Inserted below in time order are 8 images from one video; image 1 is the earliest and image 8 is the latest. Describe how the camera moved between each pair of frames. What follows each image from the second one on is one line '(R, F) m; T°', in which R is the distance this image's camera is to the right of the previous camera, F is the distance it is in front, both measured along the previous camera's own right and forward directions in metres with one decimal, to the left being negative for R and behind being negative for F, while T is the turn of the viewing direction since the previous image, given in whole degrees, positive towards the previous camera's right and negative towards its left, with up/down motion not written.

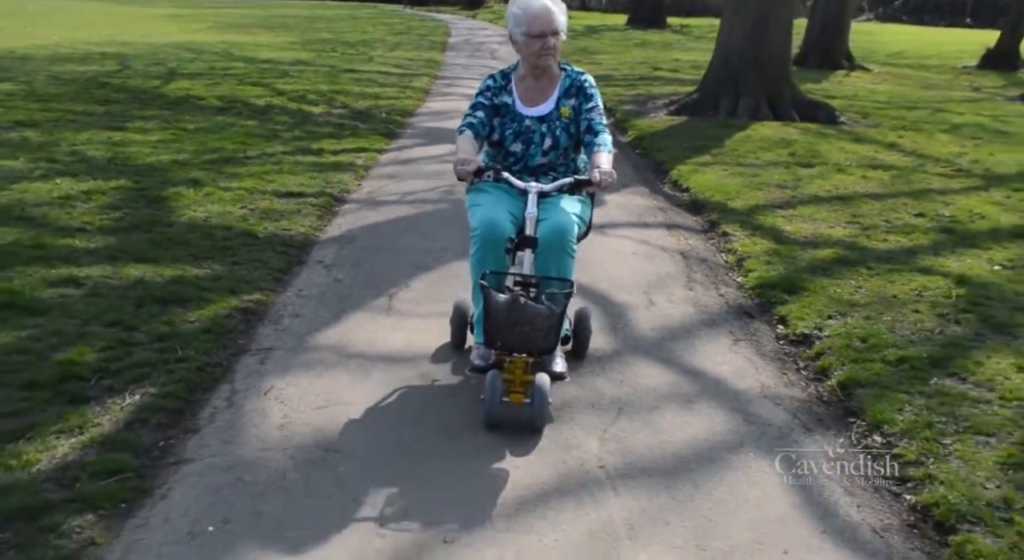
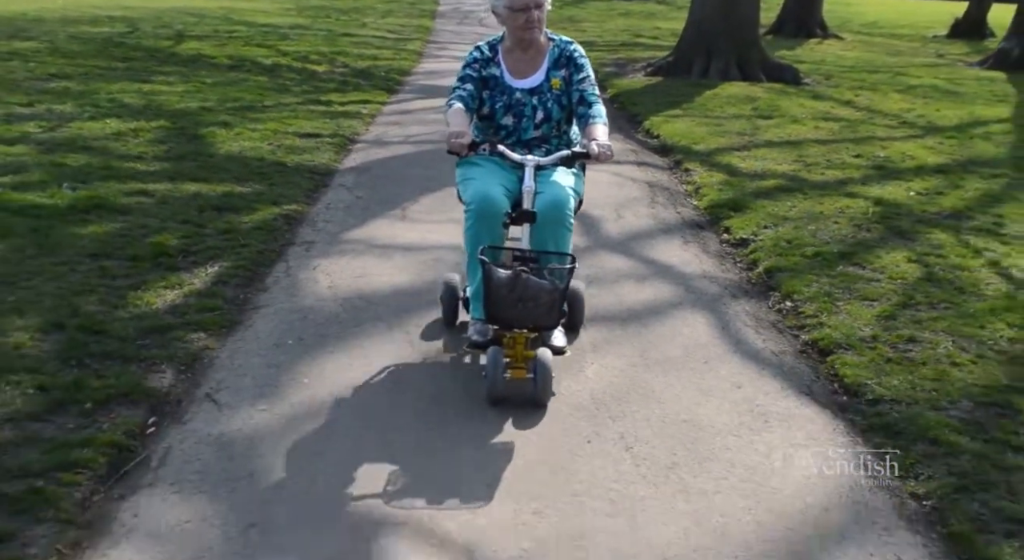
(0.0, -1.1) m; +1°
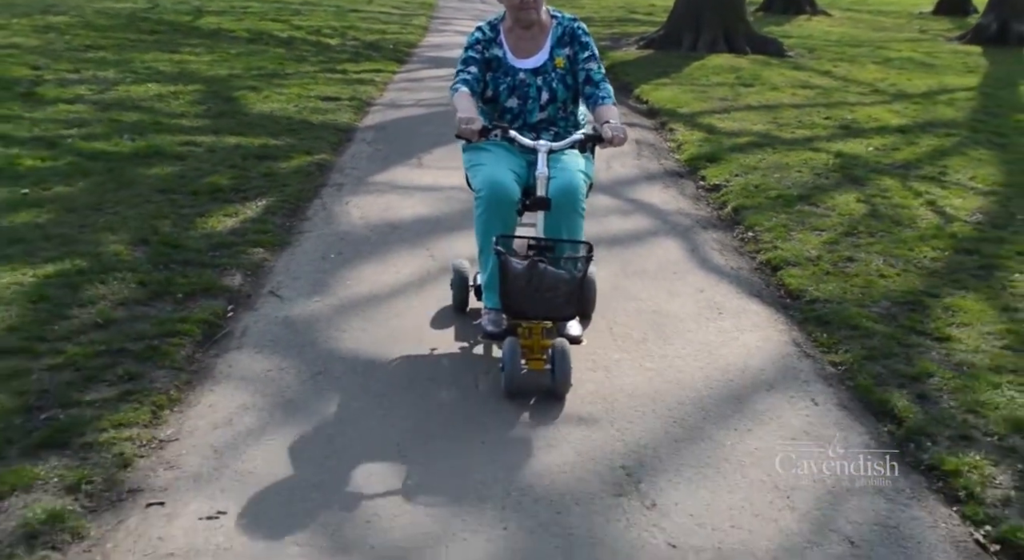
(0.0, -0.9) m; 0°
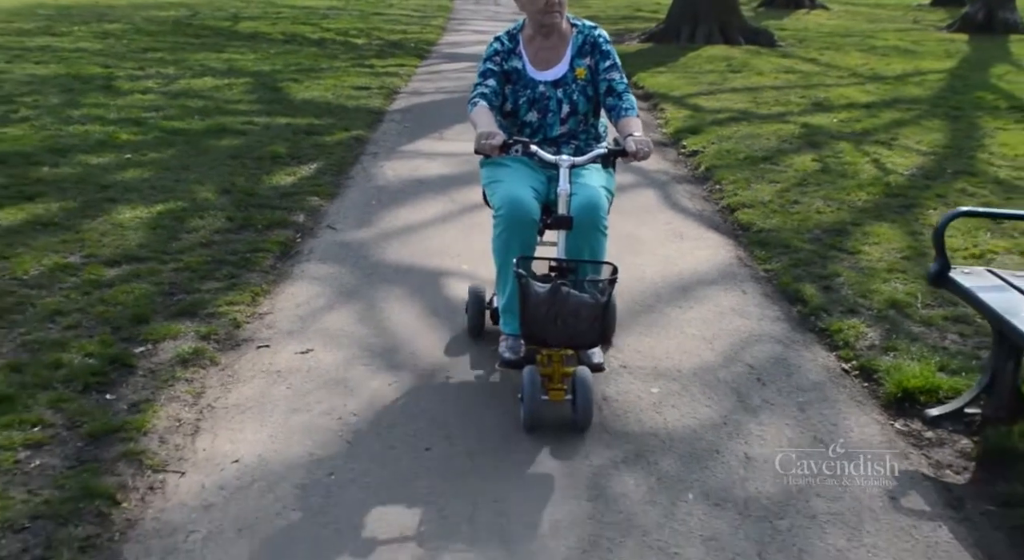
(+0.1, -1.2) m; -1°
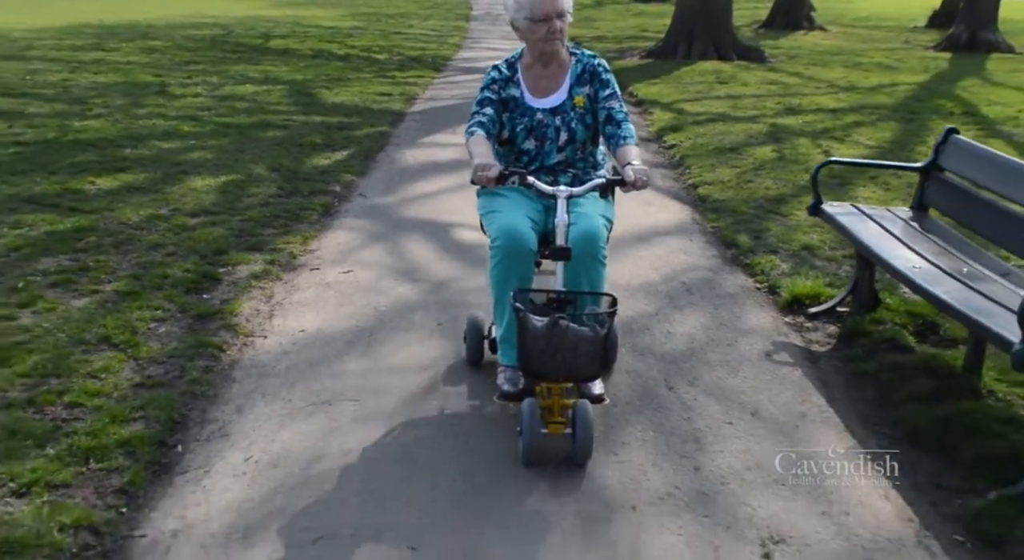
(+0.1, -1.2) m; -1°
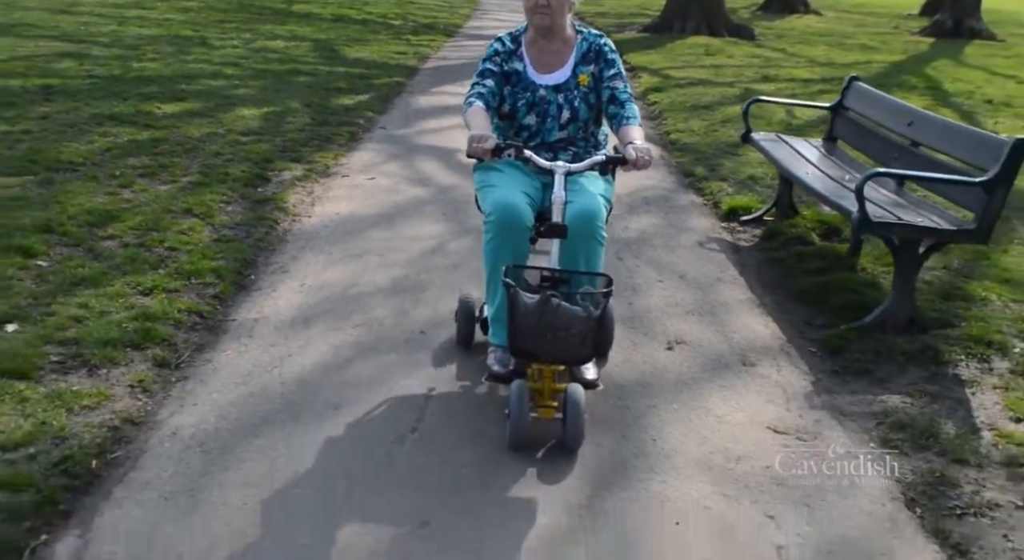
(+0.1, -1.2) m; 0°
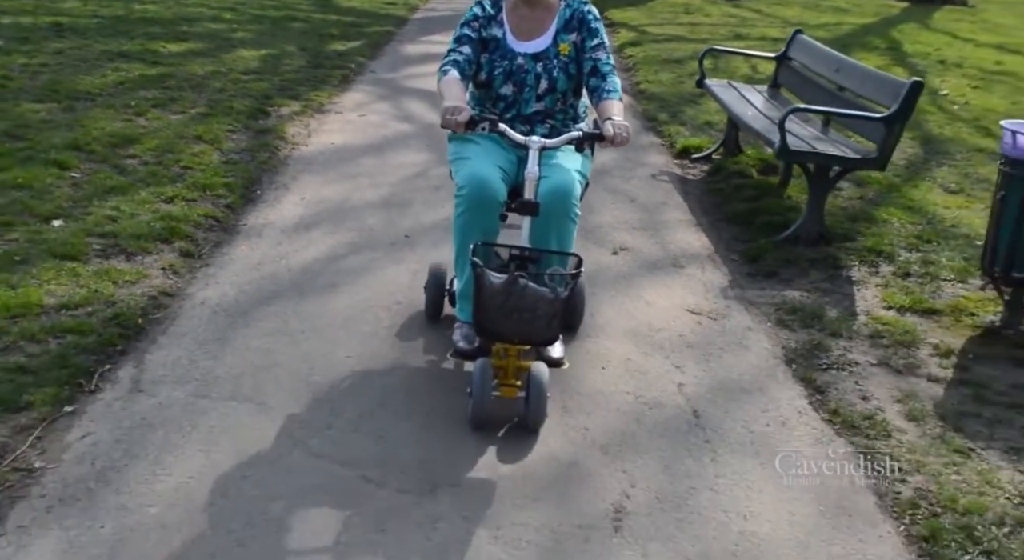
(+0.1, -0.7) m; +1°
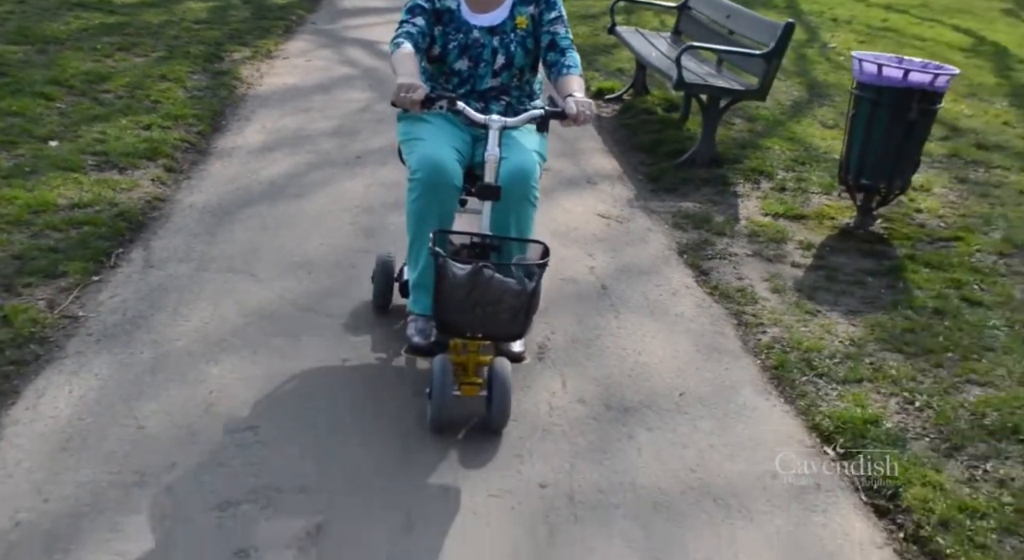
(-0.1, -0.8) m; +4°
